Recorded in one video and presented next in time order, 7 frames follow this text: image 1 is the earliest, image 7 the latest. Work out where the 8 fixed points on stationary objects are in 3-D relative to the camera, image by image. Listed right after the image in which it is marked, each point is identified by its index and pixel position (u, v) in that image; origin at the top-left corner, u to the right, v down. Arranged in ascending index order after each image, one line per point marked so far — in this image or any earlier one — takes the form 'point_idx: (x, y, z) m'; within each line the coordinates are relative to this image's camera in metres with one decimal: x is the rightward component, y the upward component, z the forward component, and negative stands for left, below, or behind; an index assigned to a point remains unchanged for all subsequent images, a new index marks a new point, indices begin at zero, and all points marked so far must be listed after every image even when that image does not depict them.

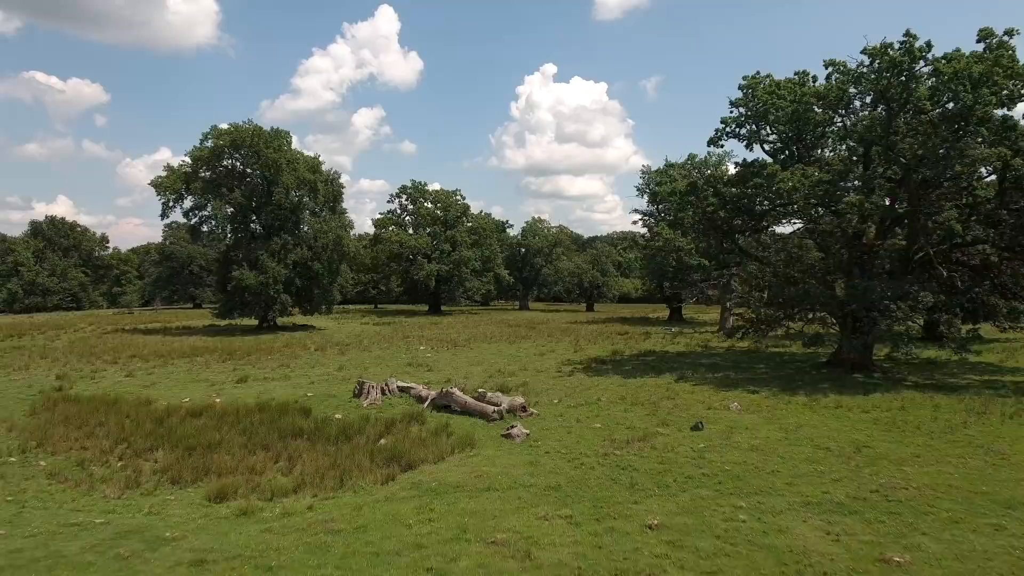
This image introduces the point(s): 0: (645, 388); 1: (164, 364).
0: (+2.6, -2.0, +12.9) m
1: (-9.9, -2.2, +18.4) m
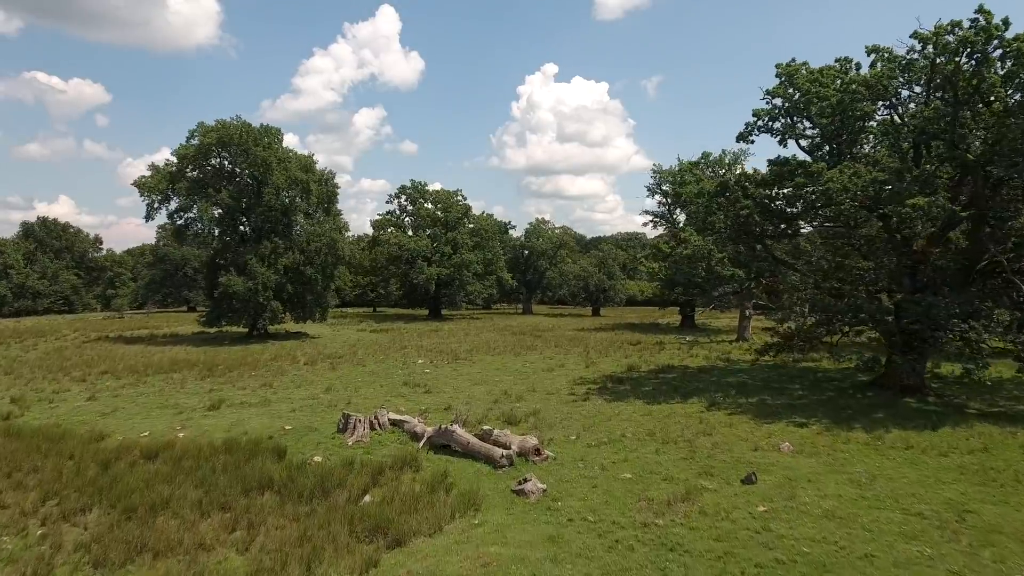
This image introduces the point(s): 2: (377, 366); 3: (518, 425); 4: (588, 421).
0: (+2.8, -2.3, +11.2) m
1: (-9.7, -2.4, +16.7) m
2: (-4.0, -2.3, +19.4) m
3: (+0.1, -2.3, +10.9) m
4: (+1.3, -2.3, +11.1) m
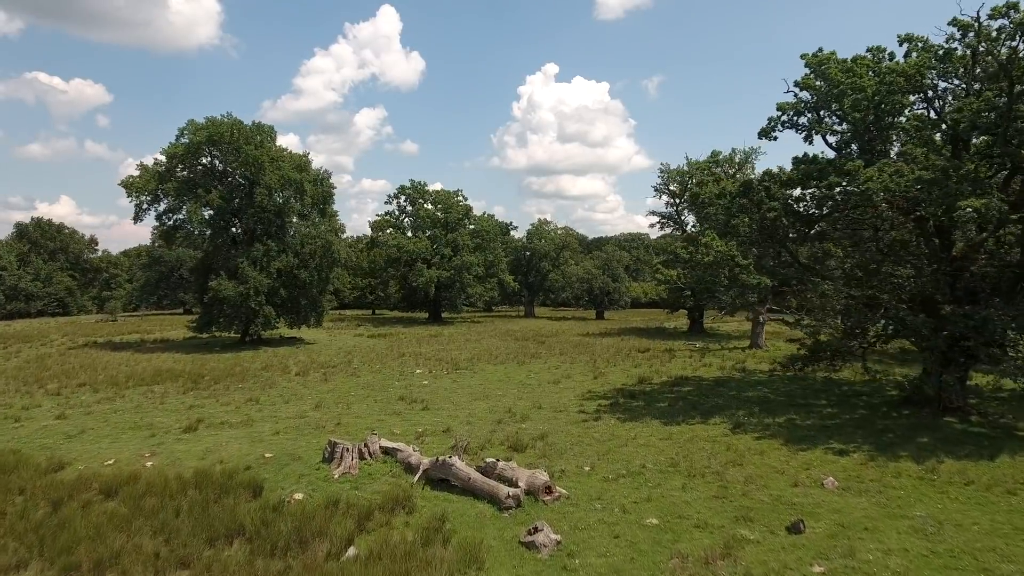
0: (+2.9, -2.4, +10.1) m
1: (-9.7, -2.6, +15.6) m
2: (-4.0, -2.5, +18.3) m
3: (+0.2, -2.5, +9.8) m
4: (+1.4, -2.5, +10.0) m
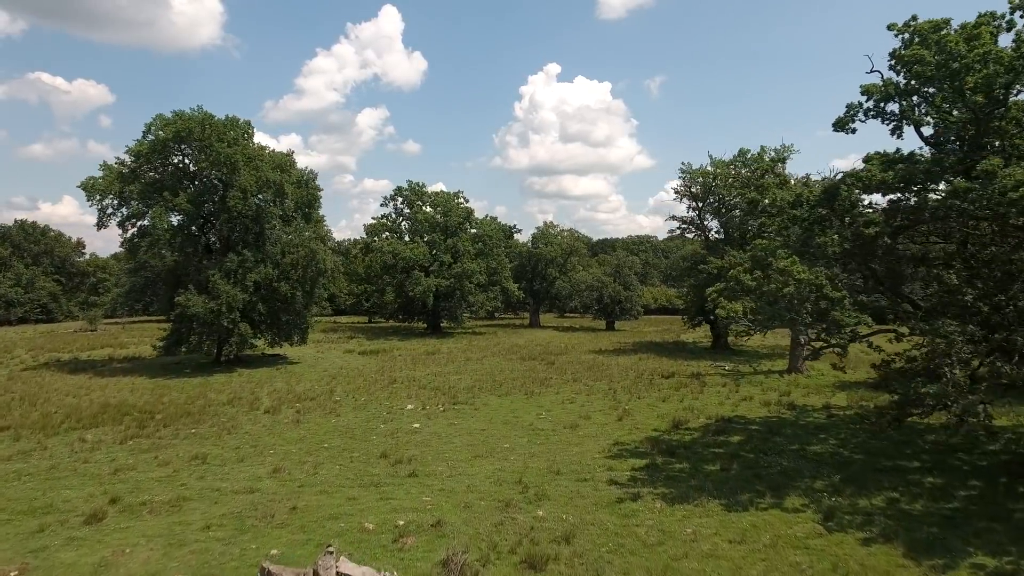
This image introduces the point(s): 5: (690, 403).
0: (+3.0, -3.0, +7.2) m
1: (-9.5, -3.2, +12.8) m
2: (-3.8, -3.1, +15.4) m
3: (+0.4, -3.0, +6.9) m
4: (+1.6, -3.0, +7.1) m
5: (+4.6, -3.0, +16.8) m
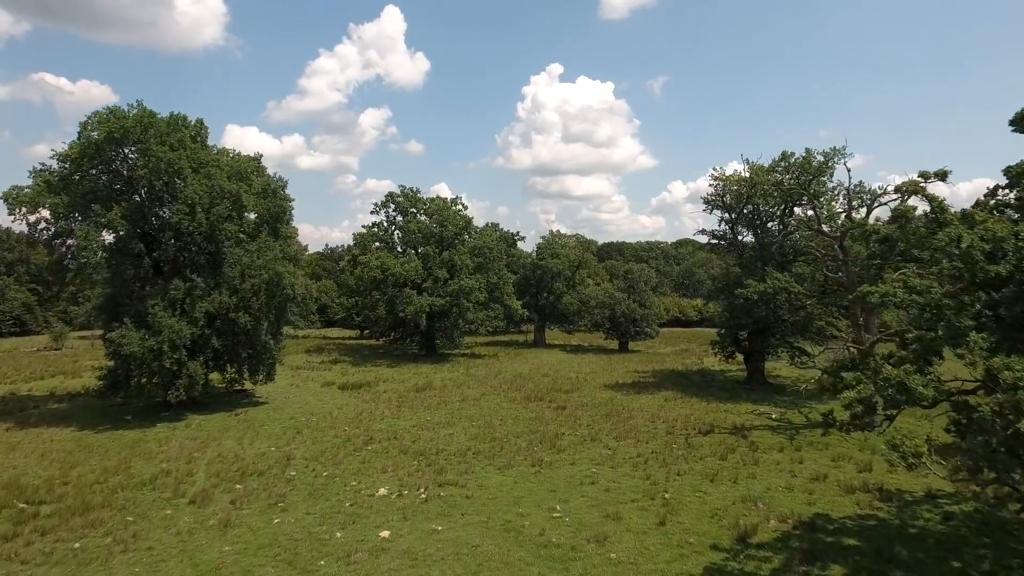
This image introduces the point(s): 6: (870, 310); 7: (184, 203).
0: (+3.1, -3.9, +3.3) m
1: (-9.4, -4.1, +9.0) m
2: (-3.7, -4.0, +11.6) m
3: (+0.4, -4.0, +3.0) m
4: (+1.6, -4.0, +3.2) m
5: (+4.7, -3.9, +12.9) m
6: (+9.8, -0.6, +17.6) m
7: (-9.5, +2.5, +18.8) m
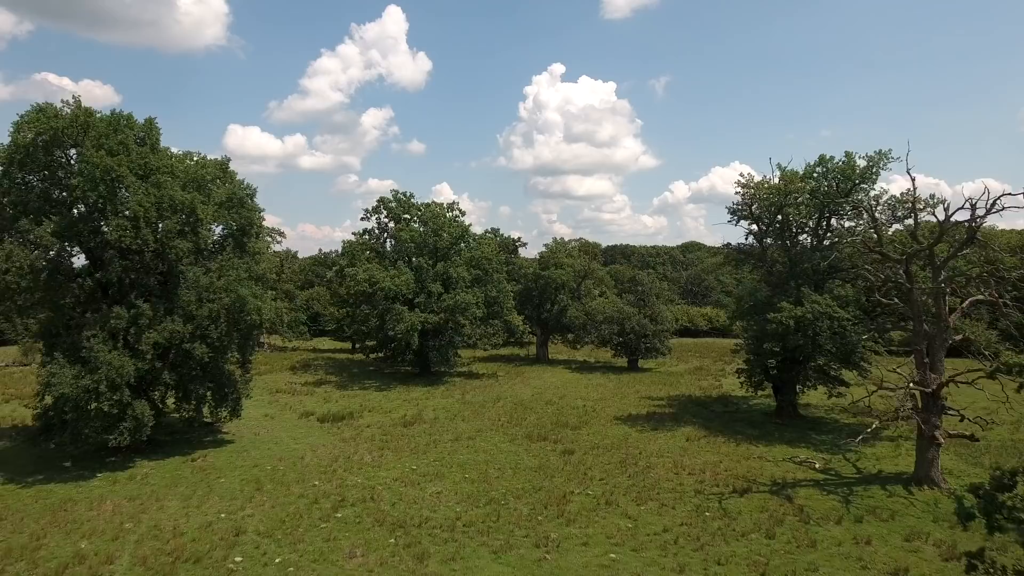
0: (+3.0, -4.7, +0.5) m
1: (-9.5, -4.8, +6.2) m
2: (-3.7, -4.7, +8.8) m
3: (+0.3, -4.7, +0.3) m
4: (+1.5, -4.7, +0.5) m
5: (+4.6, -4.6, +10.1) m
6: (+9.7, -1.3, +14.8) m
7: (-9.5, +1.8, +16.0) m
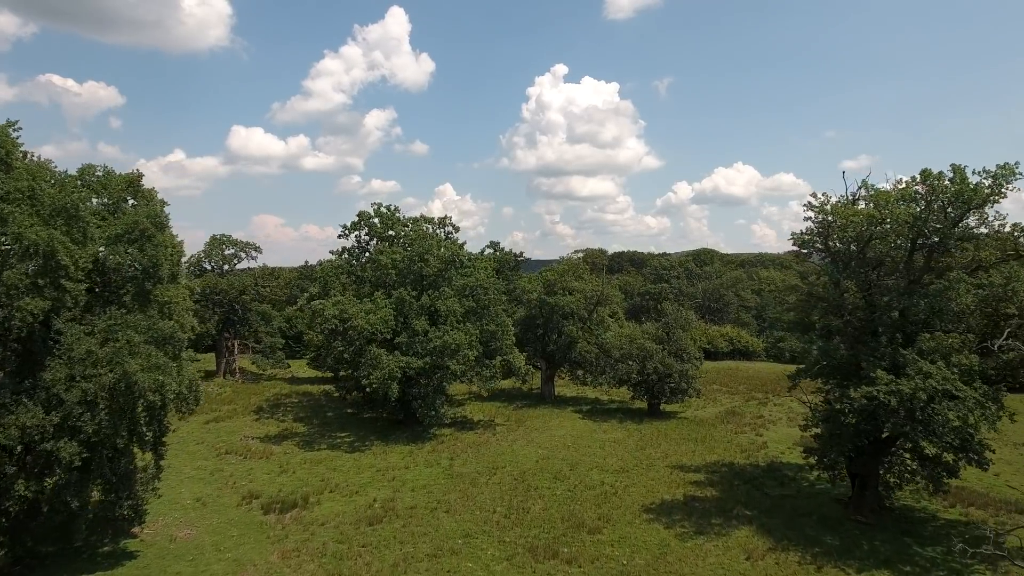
0: (+2.9, -6.0, -4.5) m
1: (-9.6, -6.2, +1.2) m
2: (-3.8, -6.1, +3.8) m
3: (+0.2, -6.1, -4.8) m
4: (+1.4, -6.1, -4.6) m
5: (+4.5, -6.0, +5.0) m
6: (+9.7, -2.7, +9.7) m
7: (-9.6, +0.4, +11.0) m
